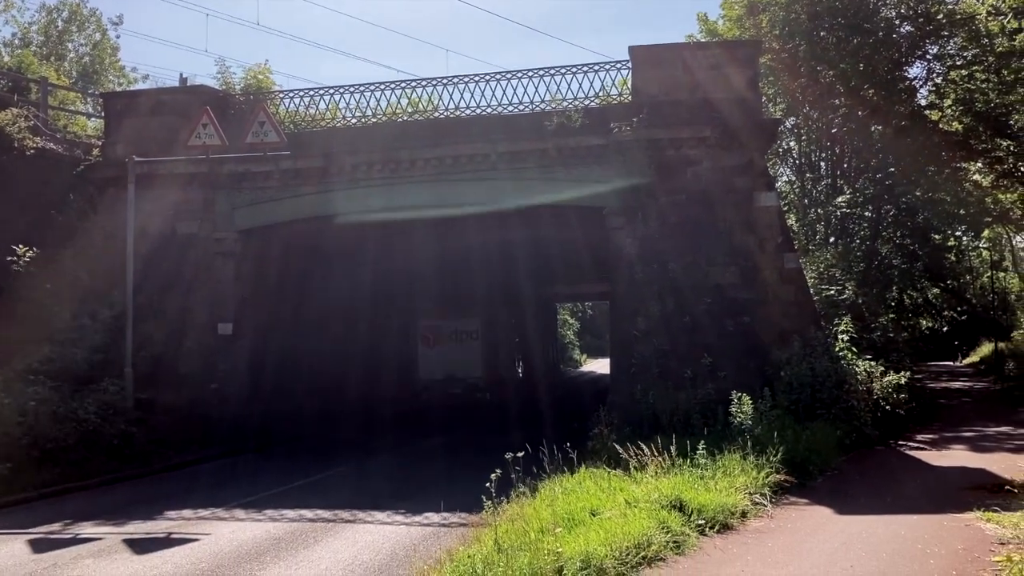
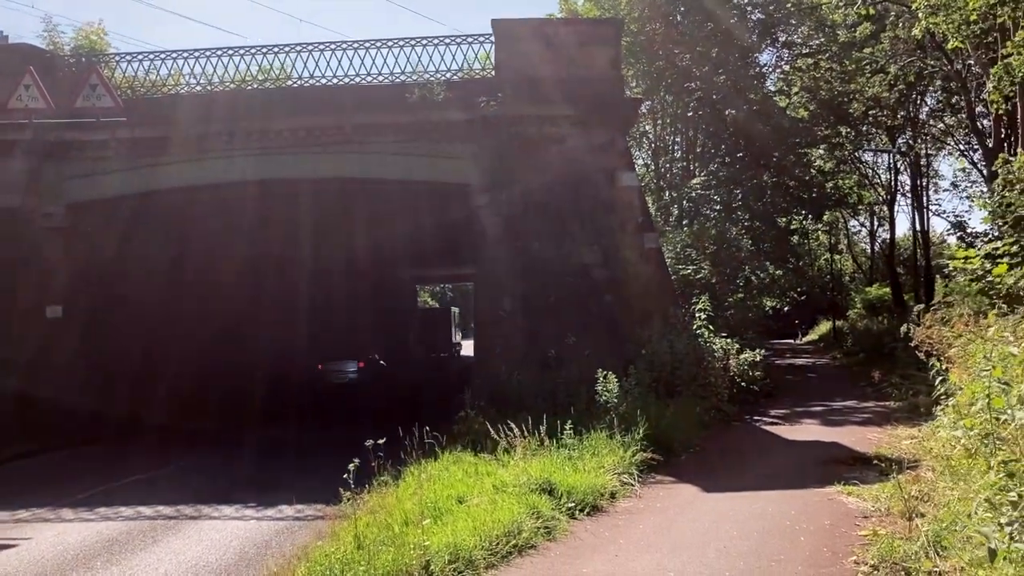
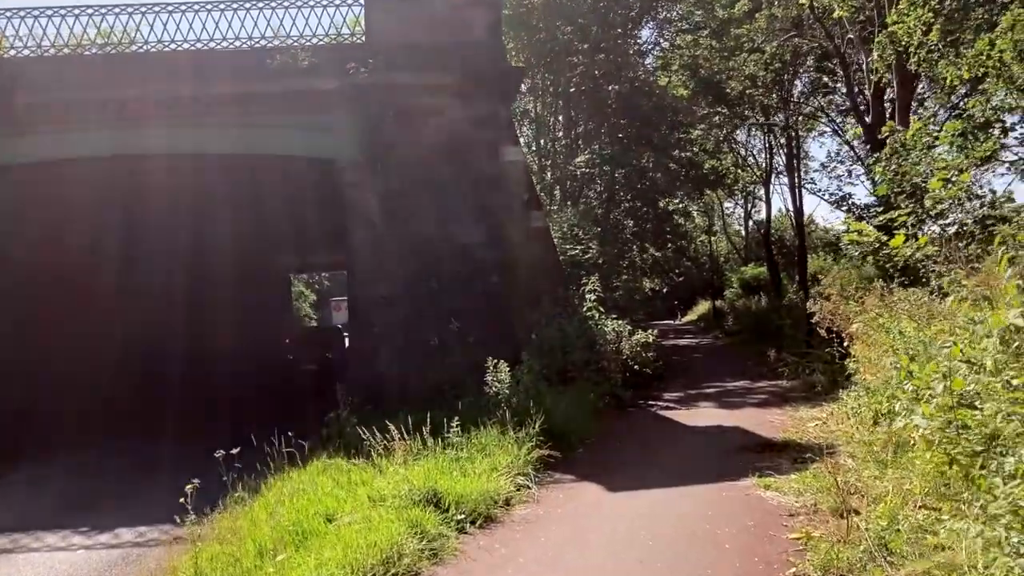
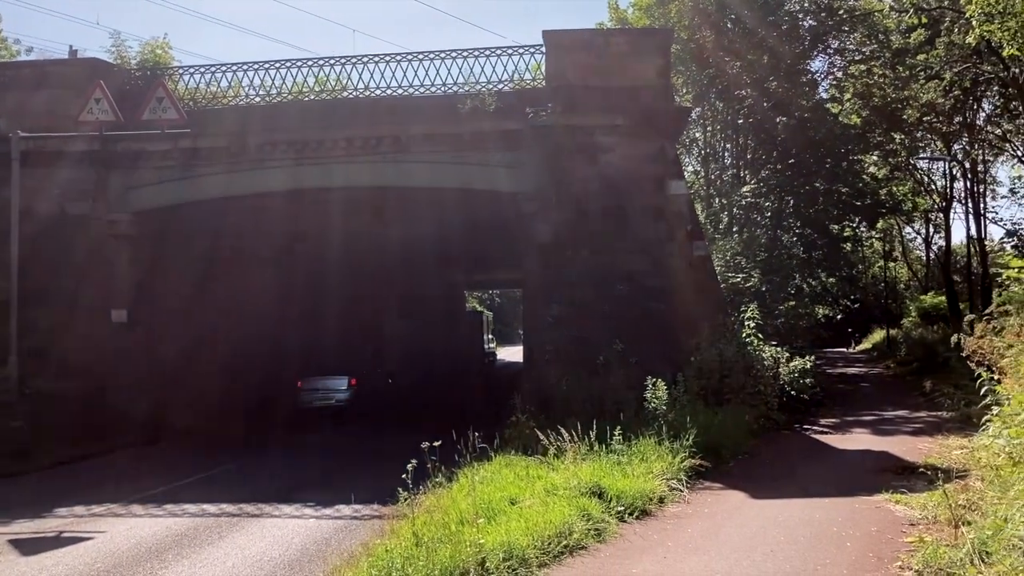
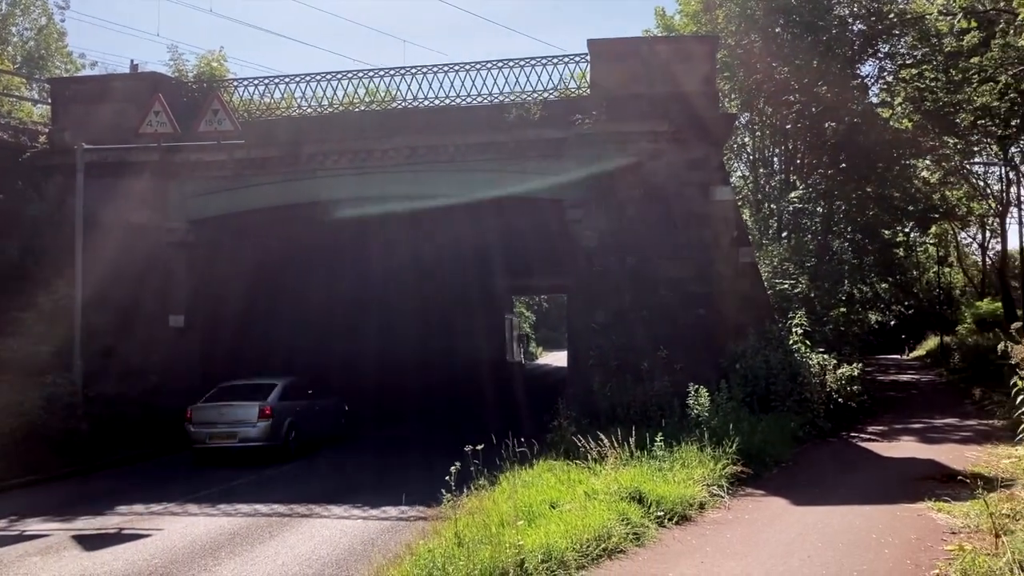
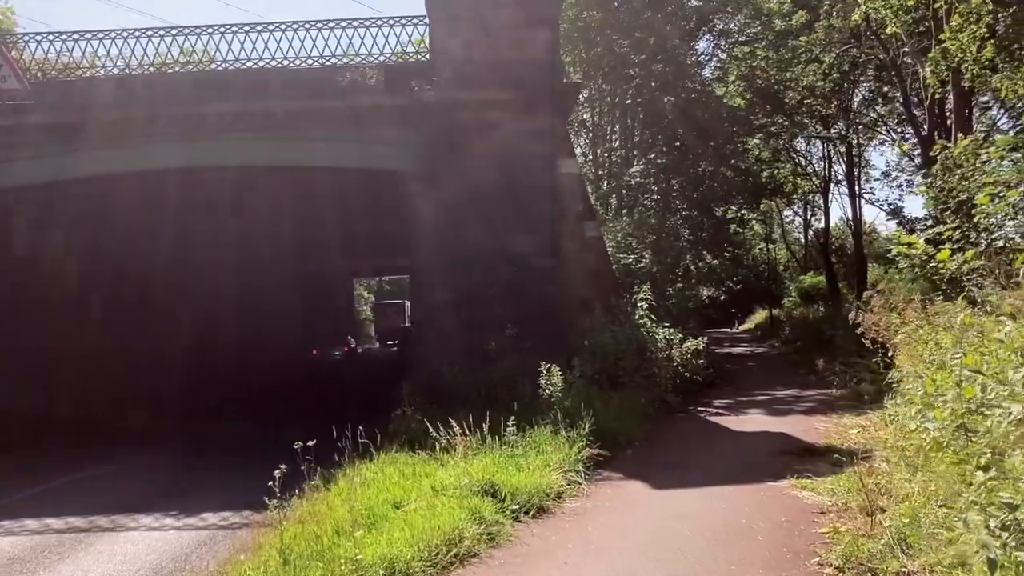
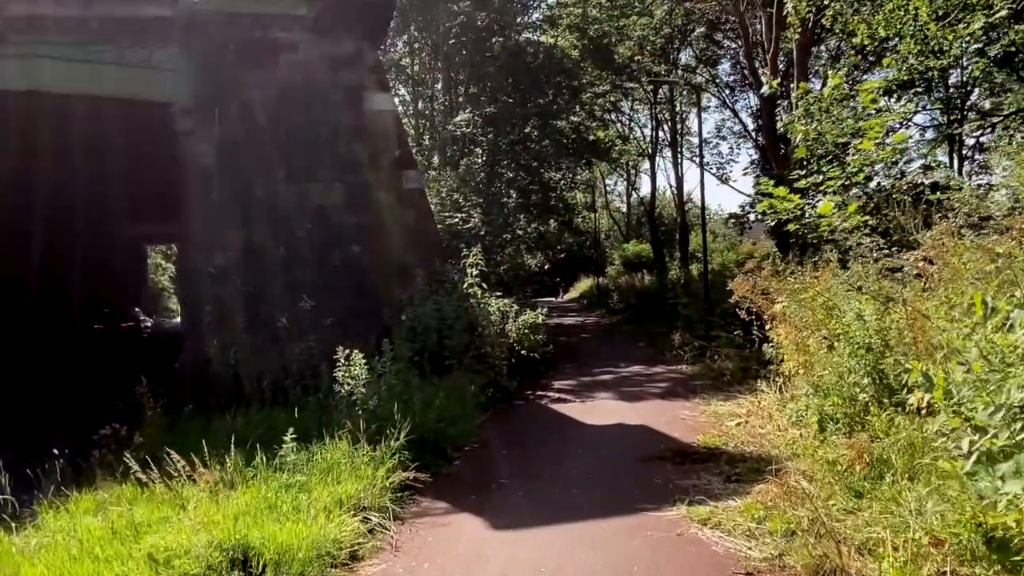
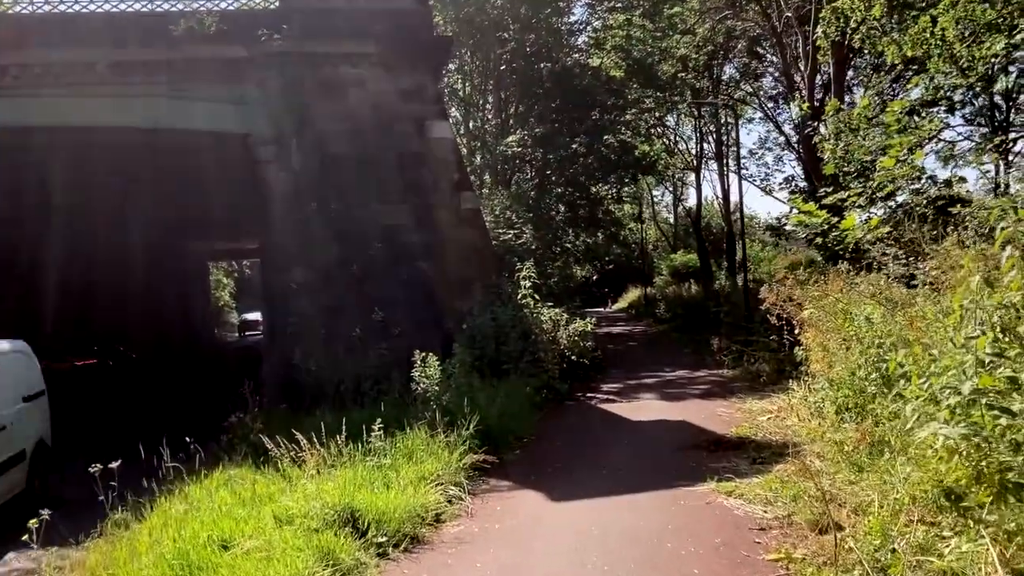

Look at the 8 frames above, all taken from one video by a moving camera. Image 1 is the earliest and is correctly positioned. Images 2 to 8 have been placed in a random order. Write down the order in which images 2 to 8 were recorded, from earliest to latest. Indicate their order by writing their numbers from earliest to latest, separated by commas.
5, 4, 2, 6, 3, 8, 7
